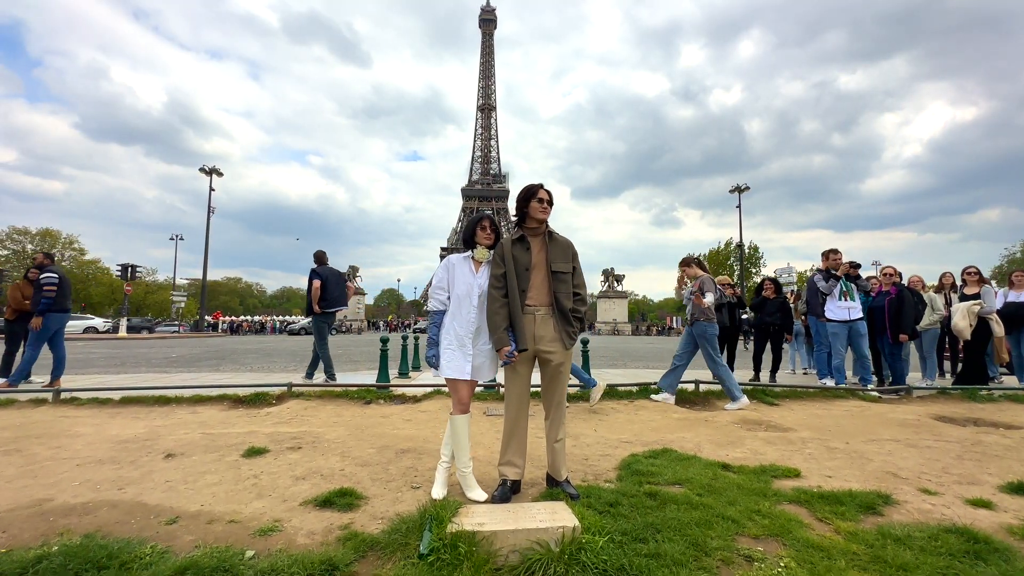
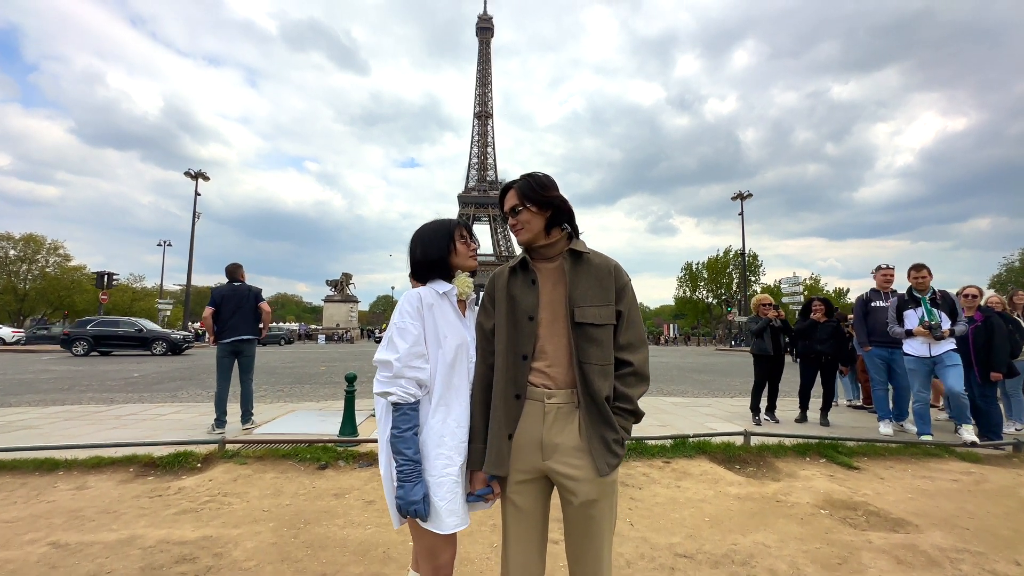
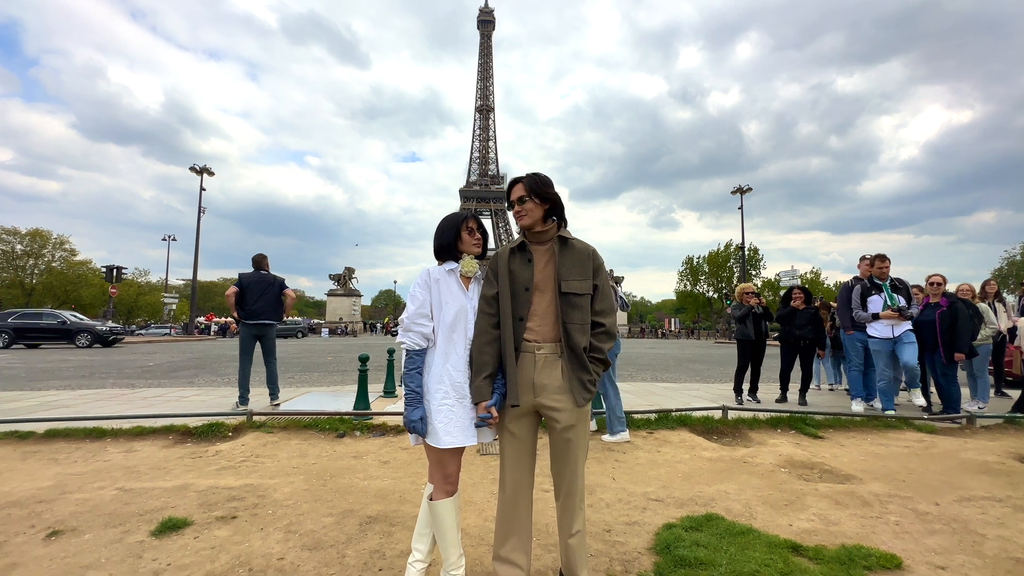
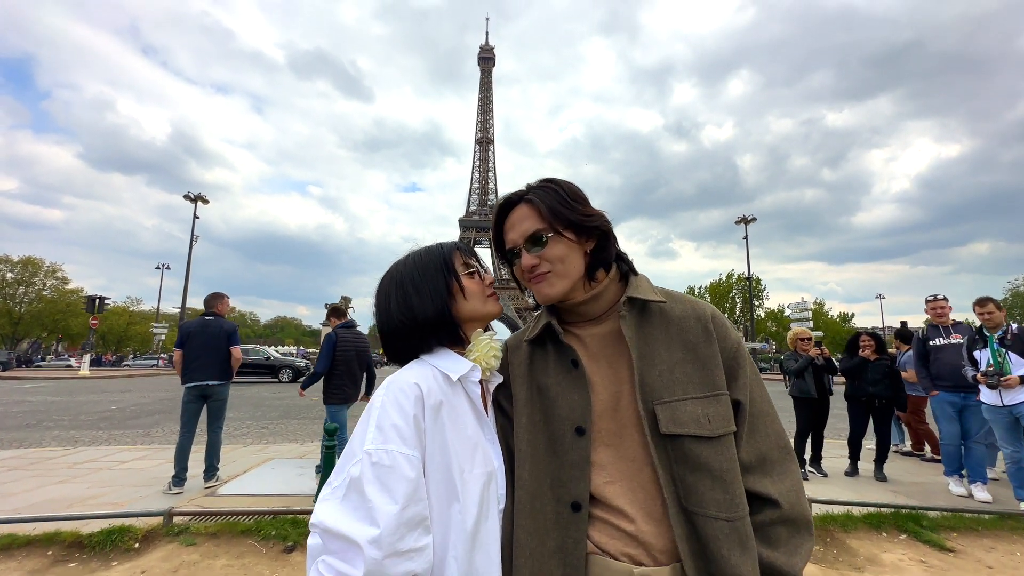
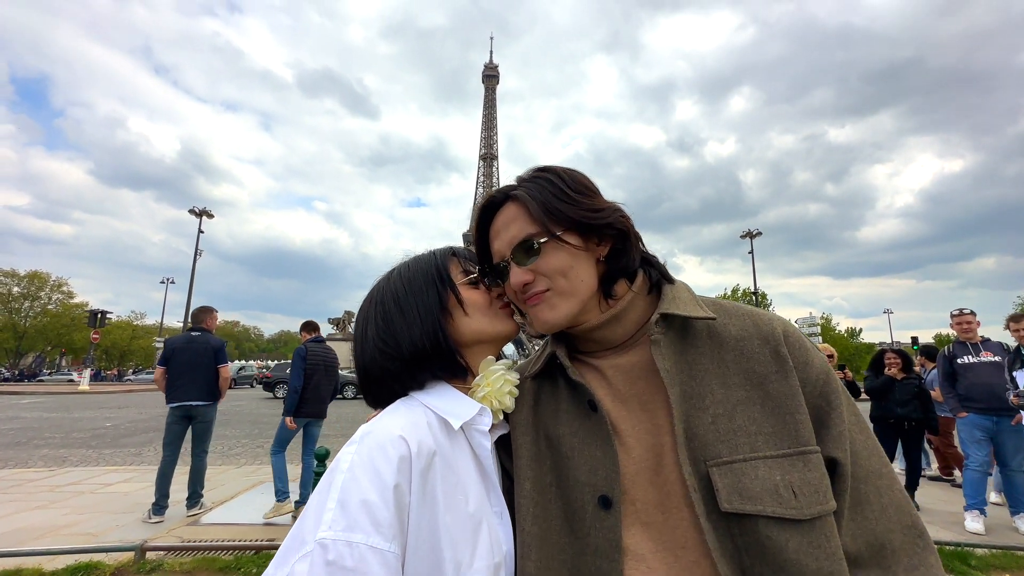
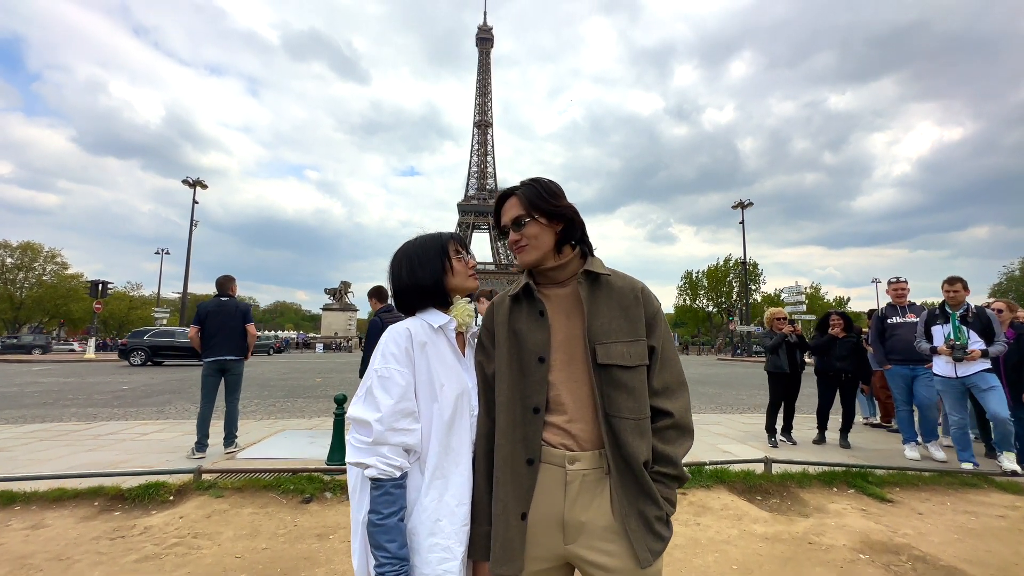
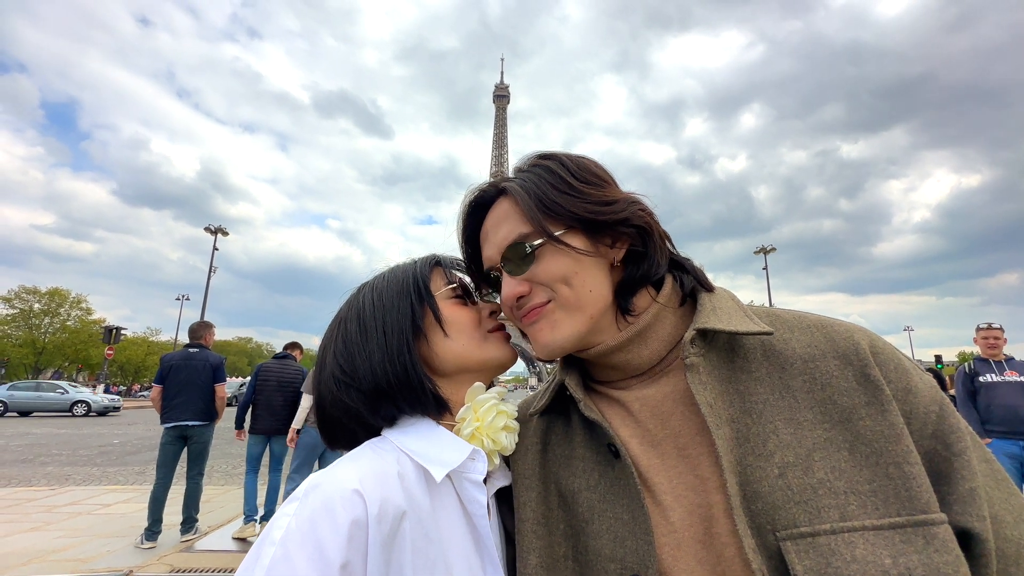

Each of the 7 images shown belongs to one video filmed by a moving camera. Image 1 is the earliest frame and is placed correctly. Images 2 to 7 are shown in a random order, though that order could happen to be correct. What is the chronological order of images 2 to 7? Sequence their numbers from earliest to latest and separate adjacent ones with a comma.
3, 2, 6, 4, 5, 7
